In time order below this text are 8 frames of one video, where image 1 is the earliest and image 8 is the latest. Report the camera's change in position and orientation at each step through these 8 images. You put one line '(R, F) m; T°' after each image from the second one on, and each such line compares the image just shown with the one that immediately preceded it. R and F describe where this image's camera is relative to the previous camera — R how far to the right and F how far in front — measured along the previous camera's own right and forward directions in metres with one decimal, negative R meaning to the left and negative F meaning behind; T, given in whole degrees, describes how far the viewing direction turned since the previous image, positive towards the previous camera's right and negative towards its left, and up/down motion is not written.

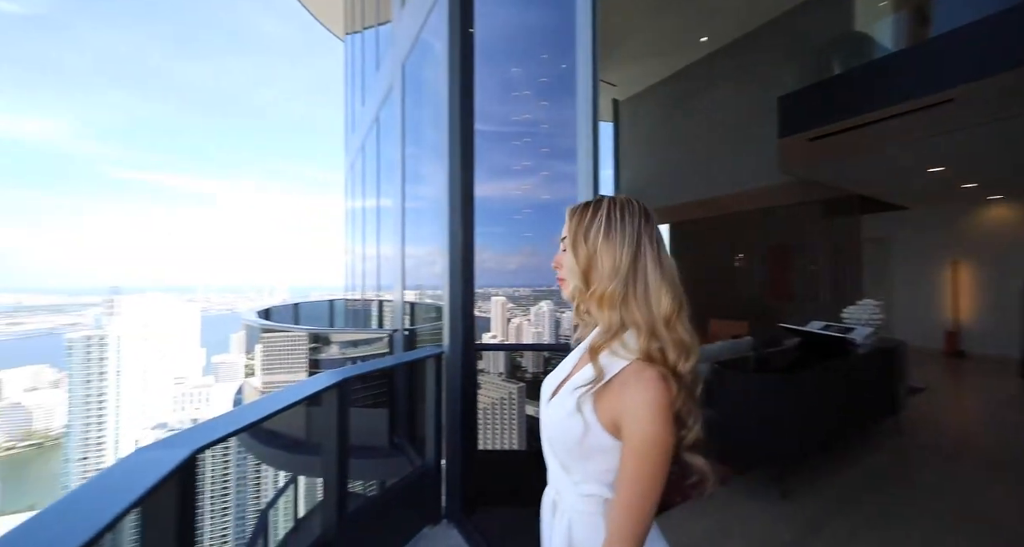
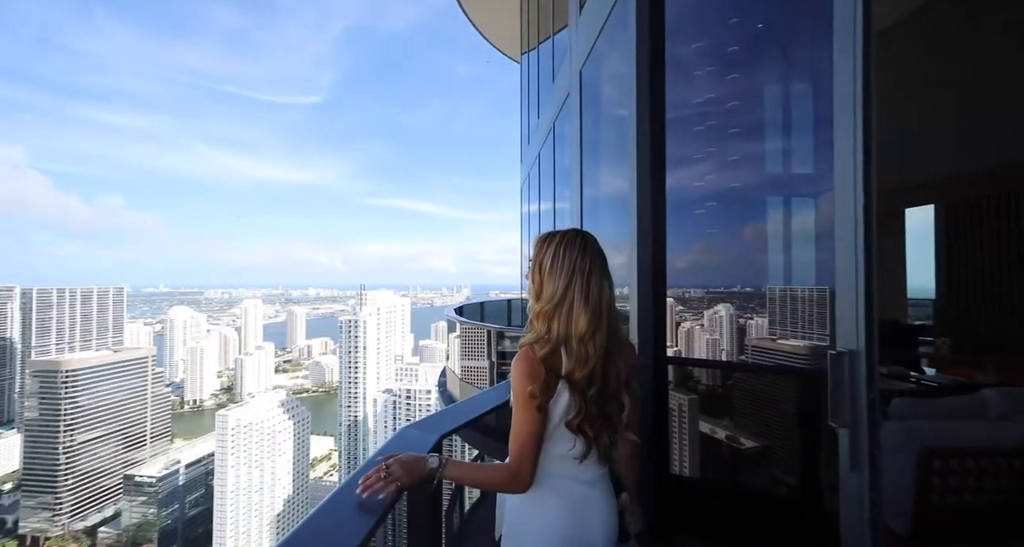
(-0.1, +0.4) m; -21°
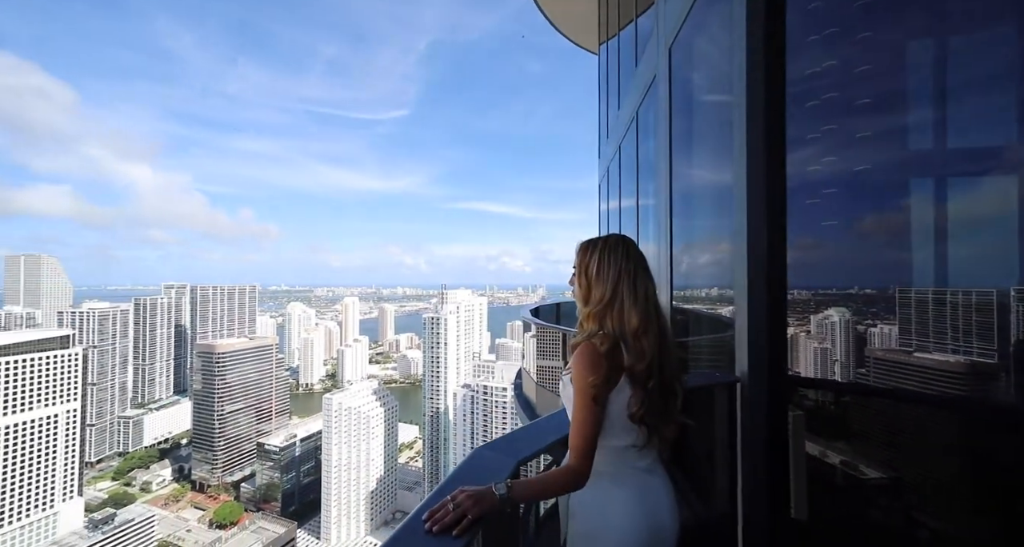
(-0.1, +0.5) m; -9°
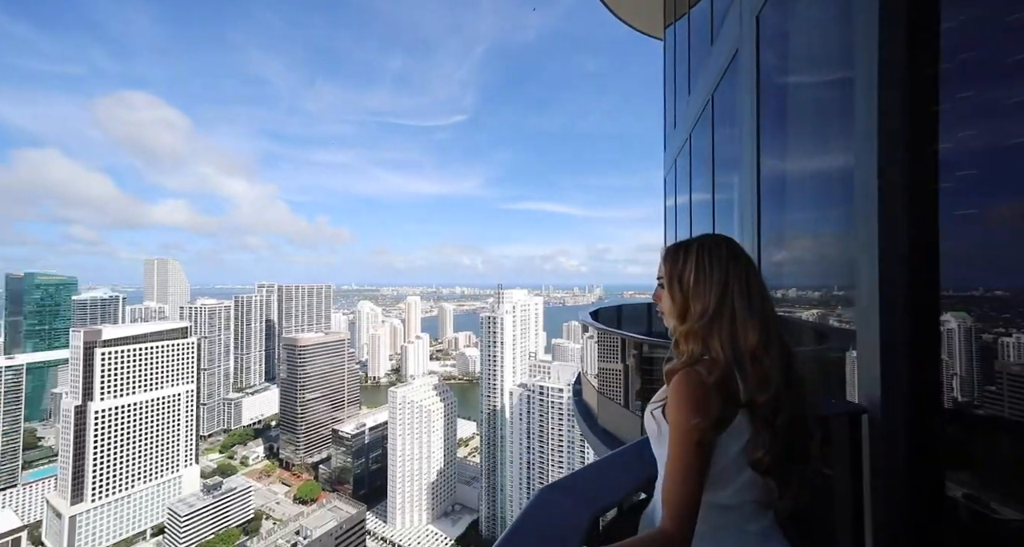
(-0.1, -0.8) m; -7°
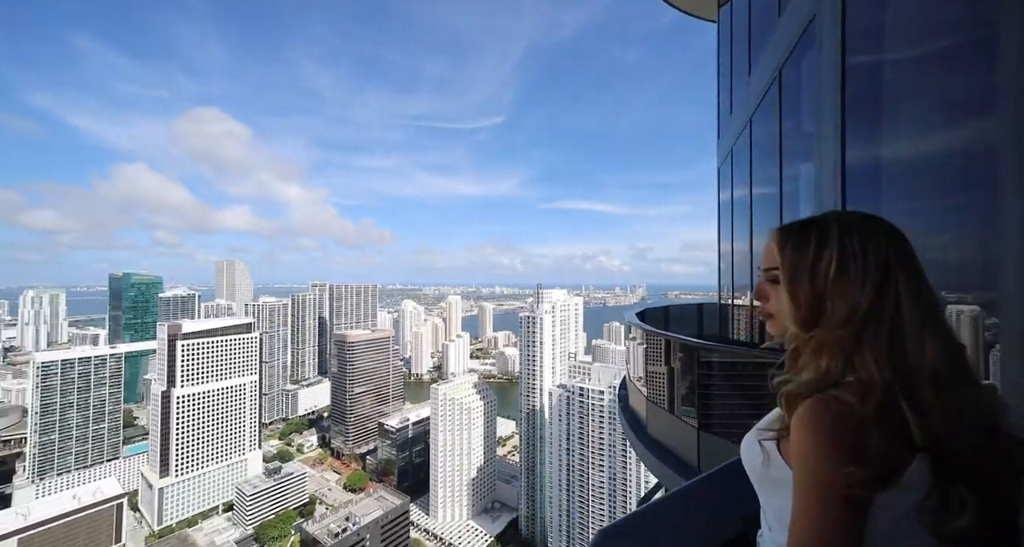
(0.0, -0.9) m; -5°
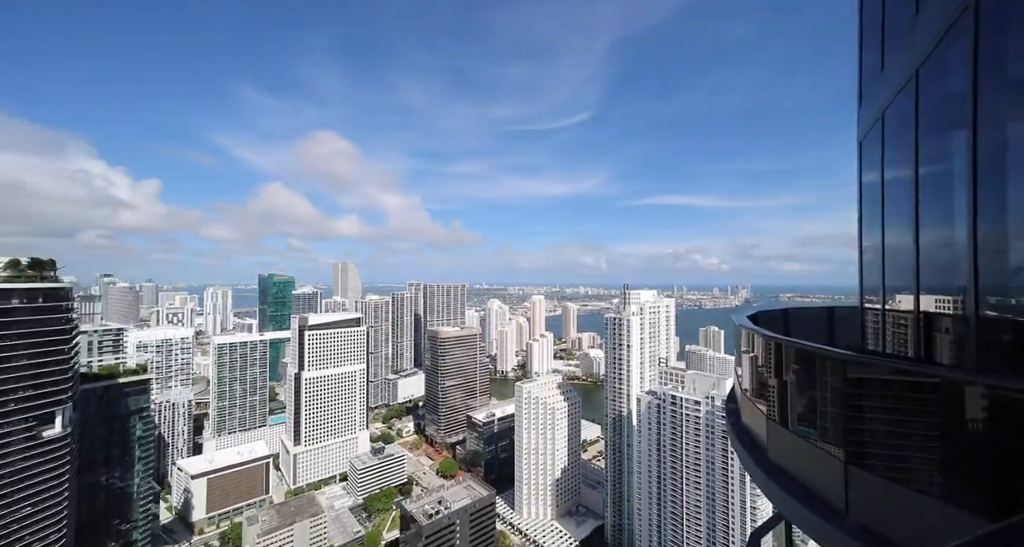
(+0.1, -1.4) m; -10°
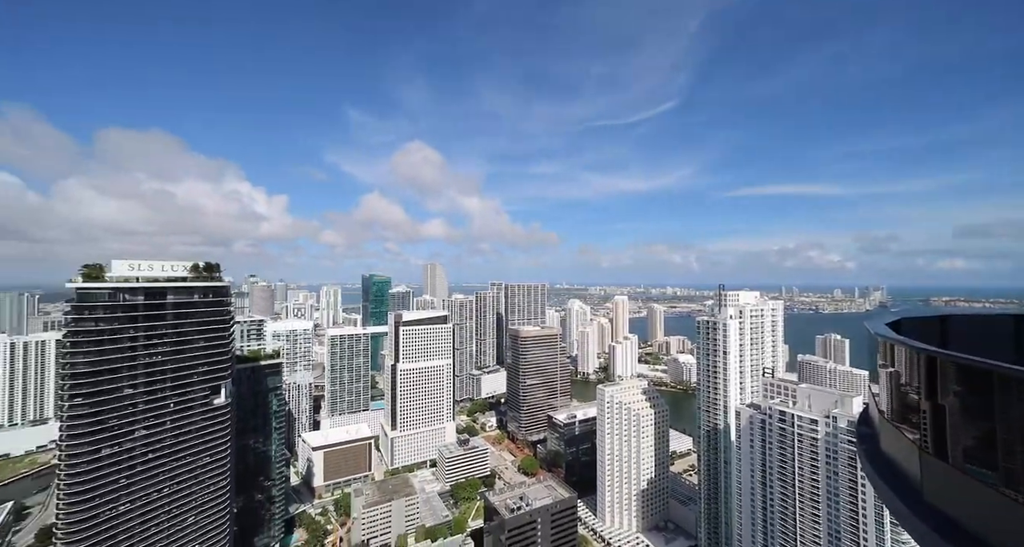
(+0.1, -0.9) m; -10°
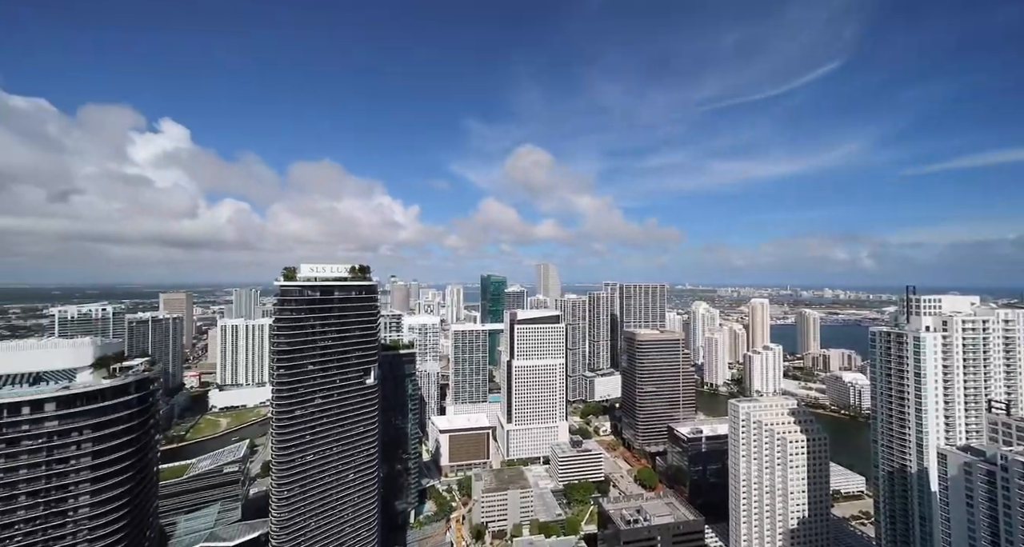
(-0.2, +0.7) m; -14°
